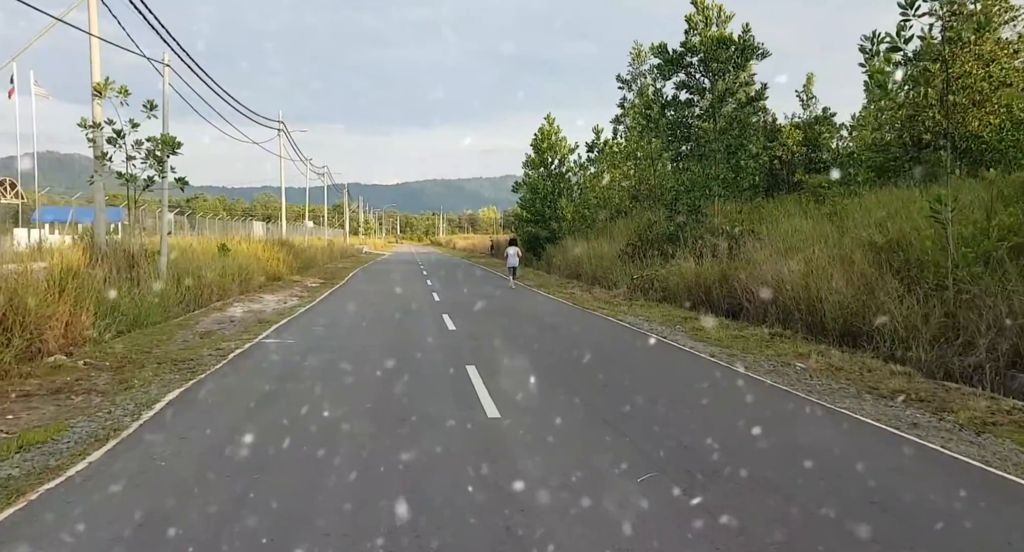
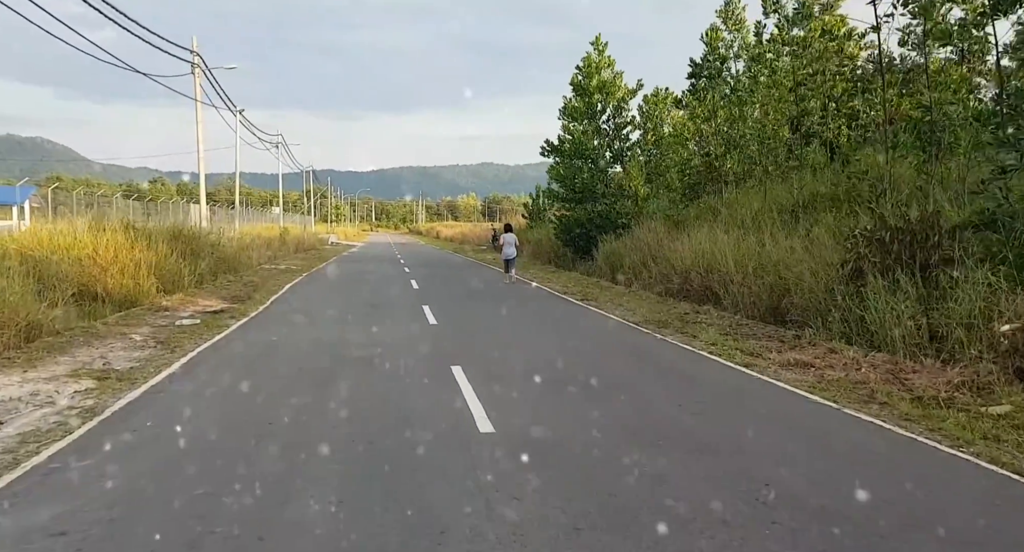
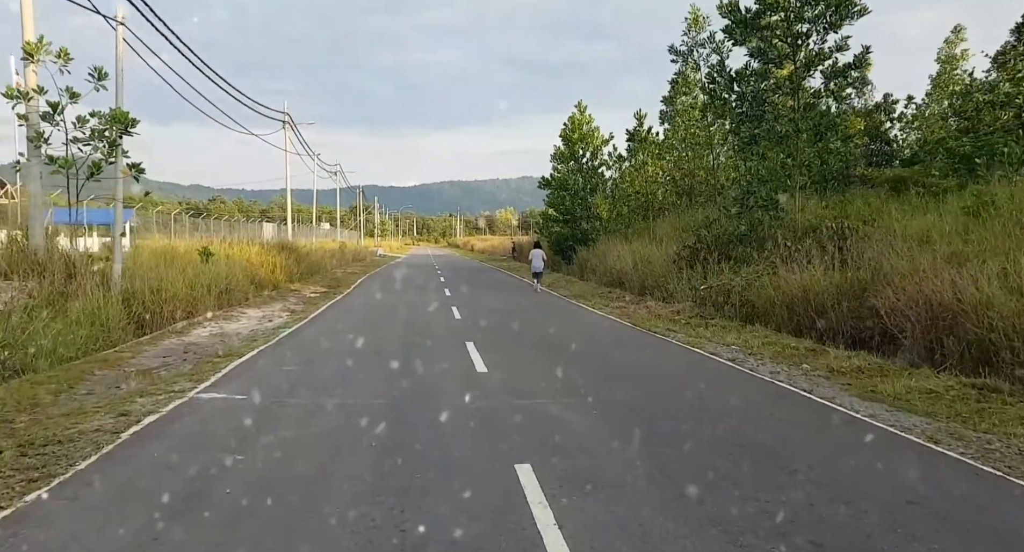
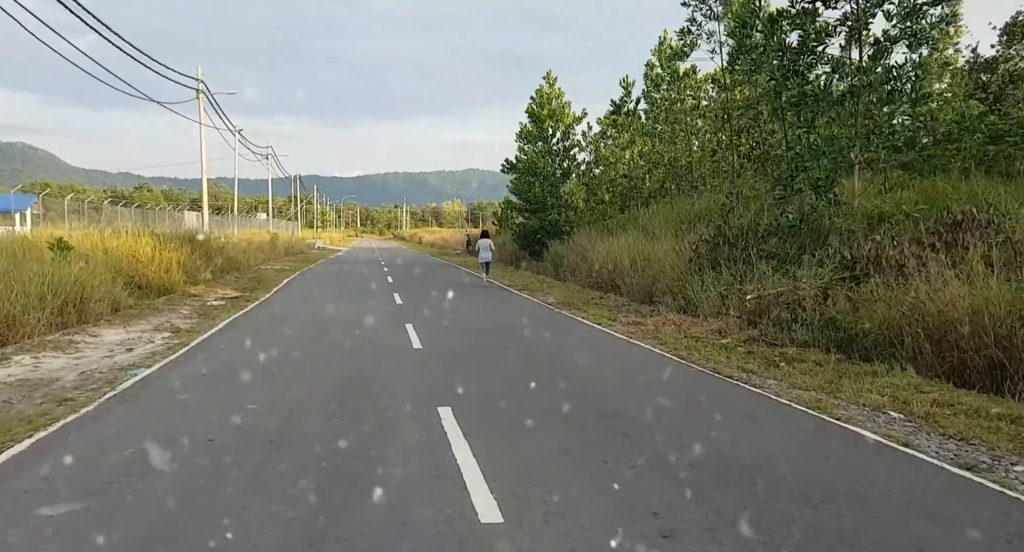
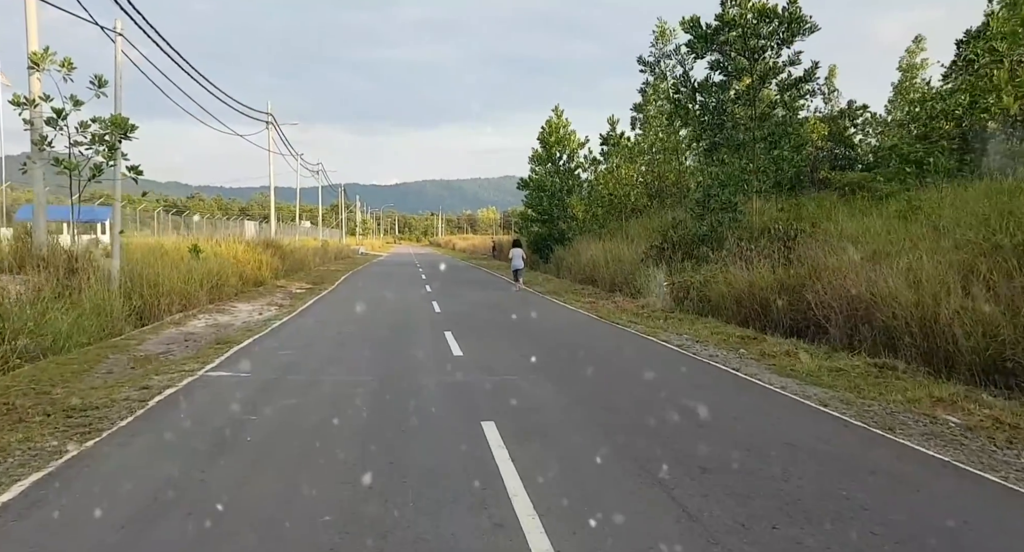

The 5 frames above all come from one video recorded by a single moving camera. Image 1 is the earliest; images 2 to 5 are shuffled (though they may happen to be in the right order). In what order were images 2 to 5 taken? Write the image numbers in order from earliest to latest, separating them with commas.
5, 3, 4, 2
